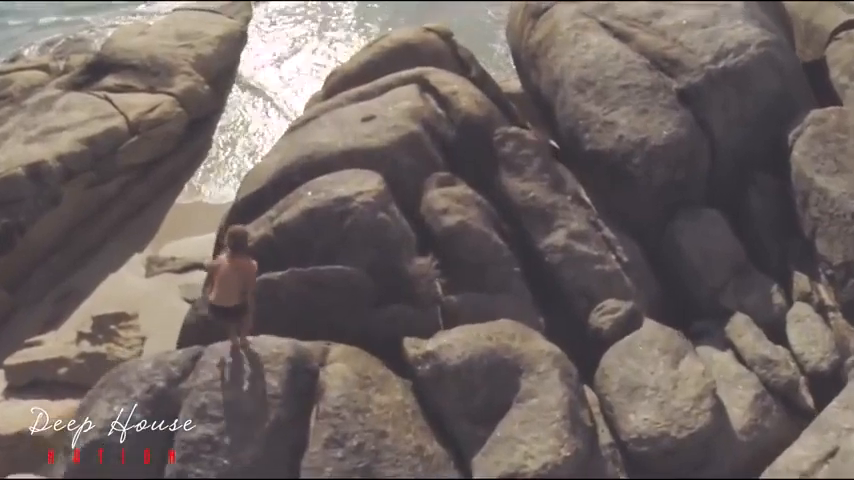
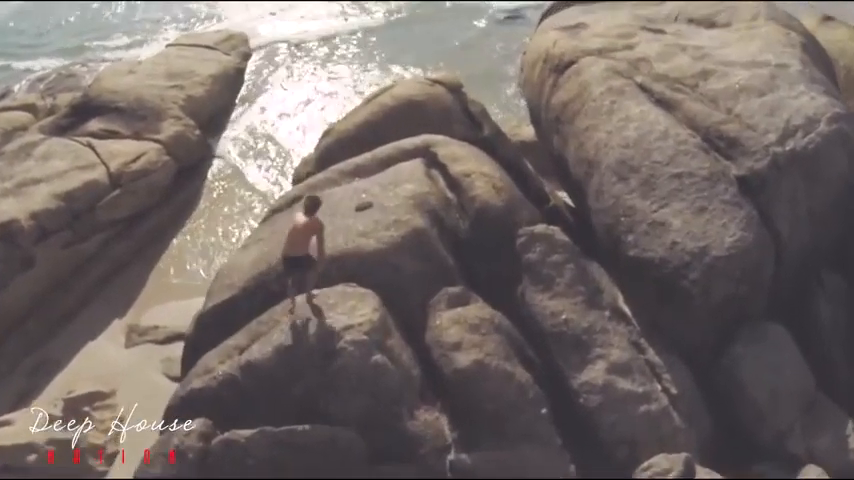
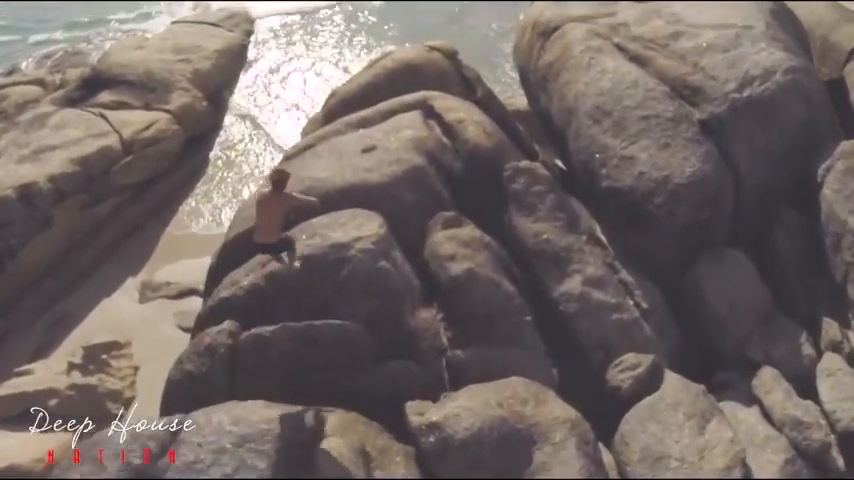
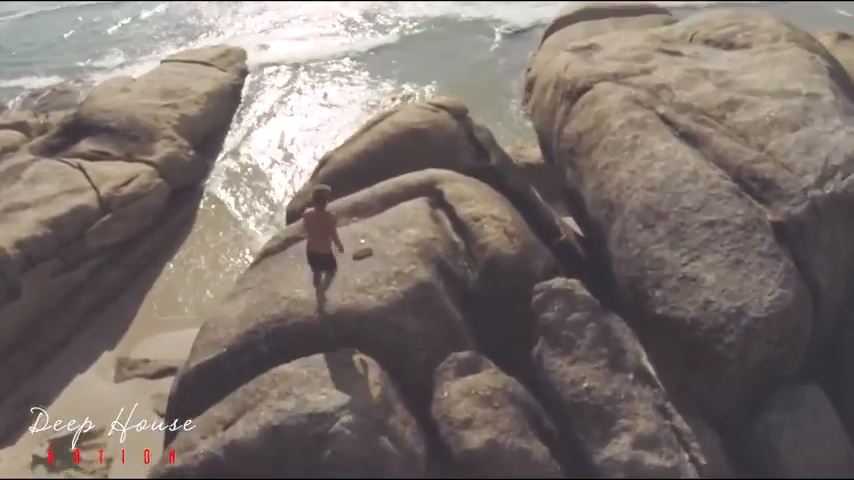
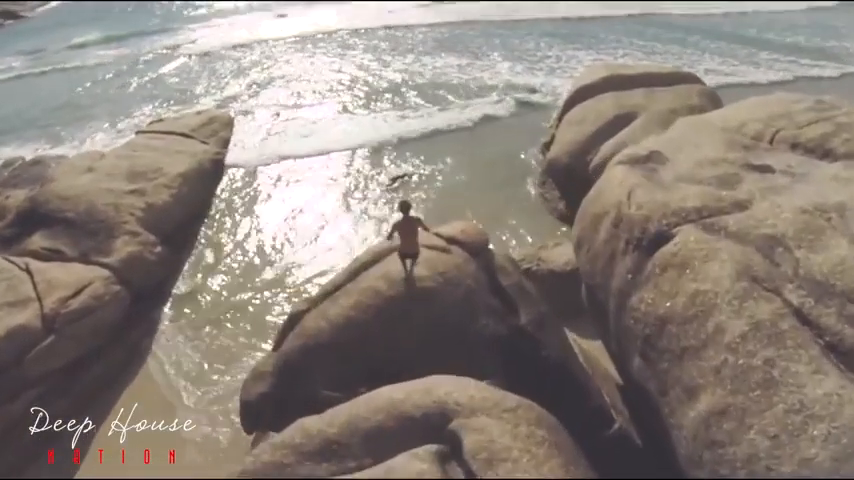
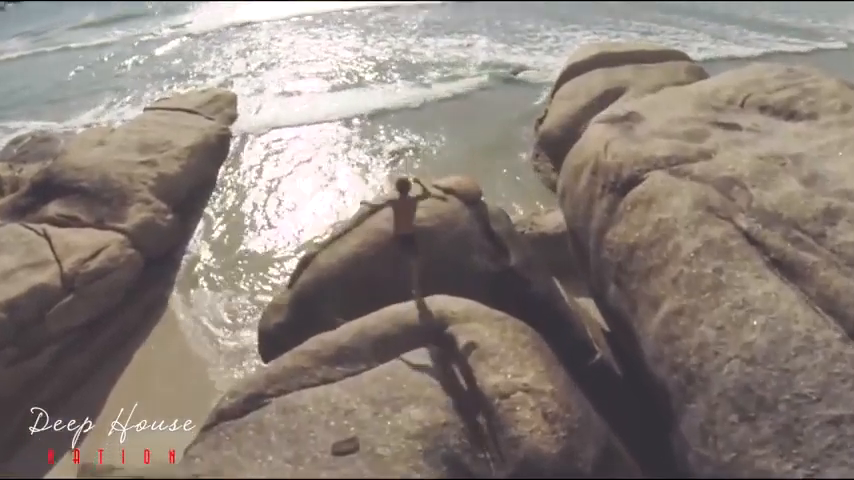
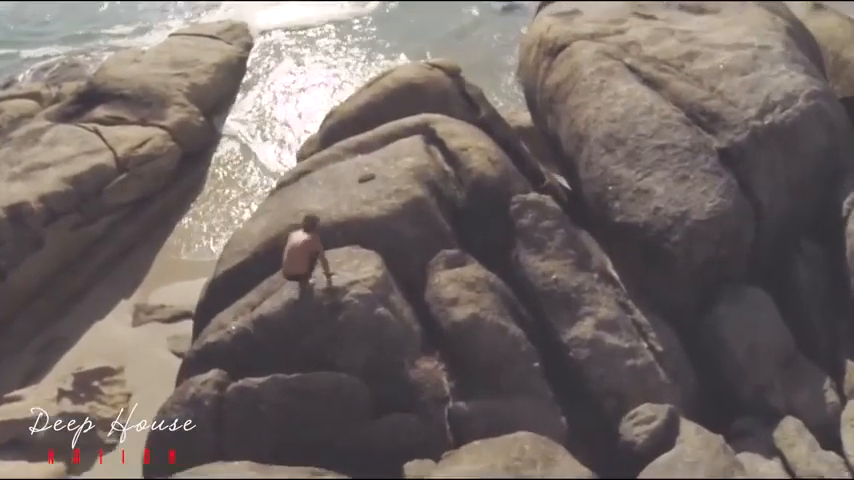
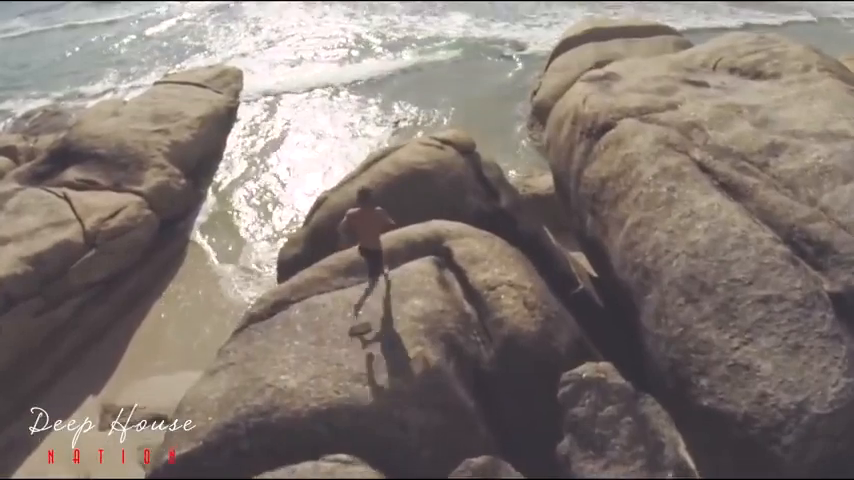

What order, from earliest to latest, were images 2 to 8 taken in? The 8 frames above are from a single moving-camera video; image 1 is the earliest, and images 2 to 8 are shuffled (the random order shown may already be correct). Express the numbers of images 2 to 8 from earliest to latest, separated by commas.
3, 7, 2, 4, 8, 6, 5
